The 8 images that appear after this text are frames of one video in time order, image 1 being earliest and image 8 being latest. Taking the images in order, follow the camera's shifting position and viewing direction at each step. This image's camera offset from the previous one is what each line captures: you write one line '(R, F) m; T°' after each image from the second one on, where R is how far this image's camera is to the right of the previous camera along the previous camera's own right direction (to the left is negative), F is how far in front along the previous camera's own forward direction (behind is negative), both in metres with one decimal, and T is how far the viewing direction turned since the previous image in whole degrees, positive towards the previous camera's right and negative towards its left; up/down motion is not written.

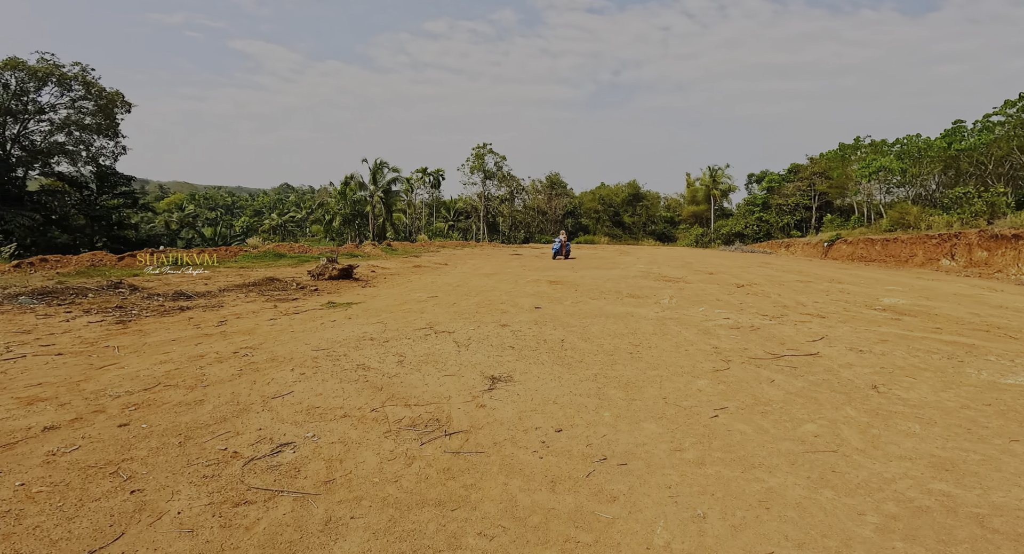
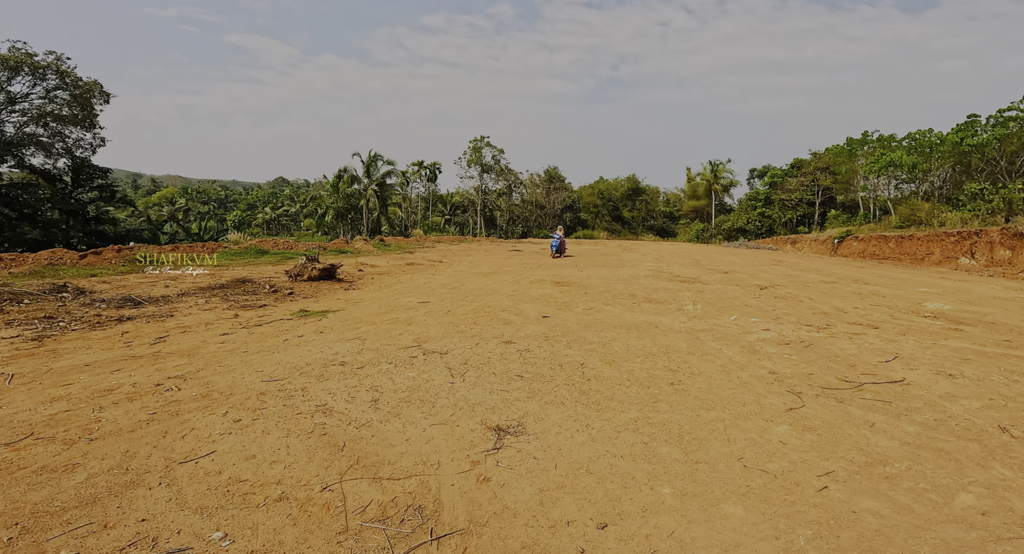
(-0.1, +1.7) m; 0°
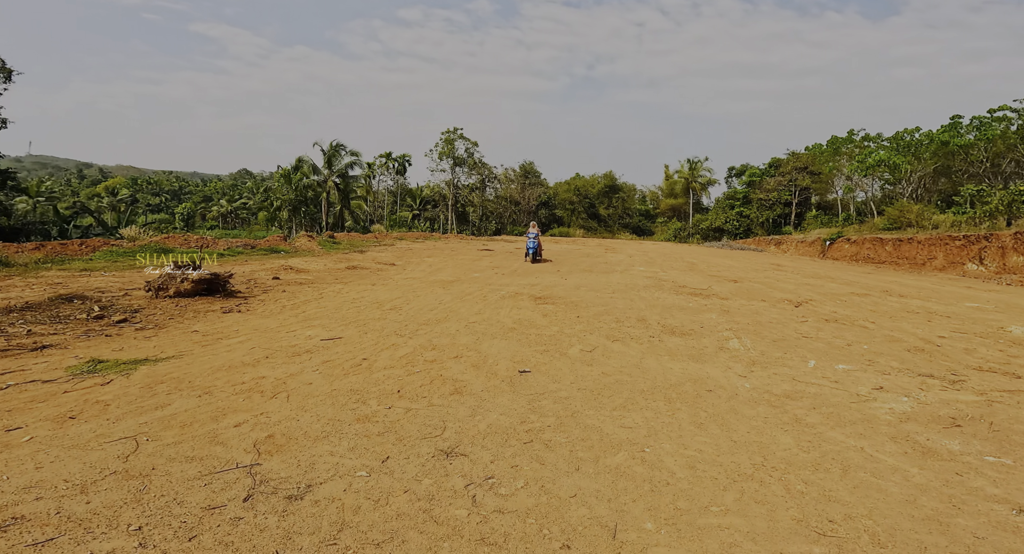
(+0.1, +3.9) m; +3°
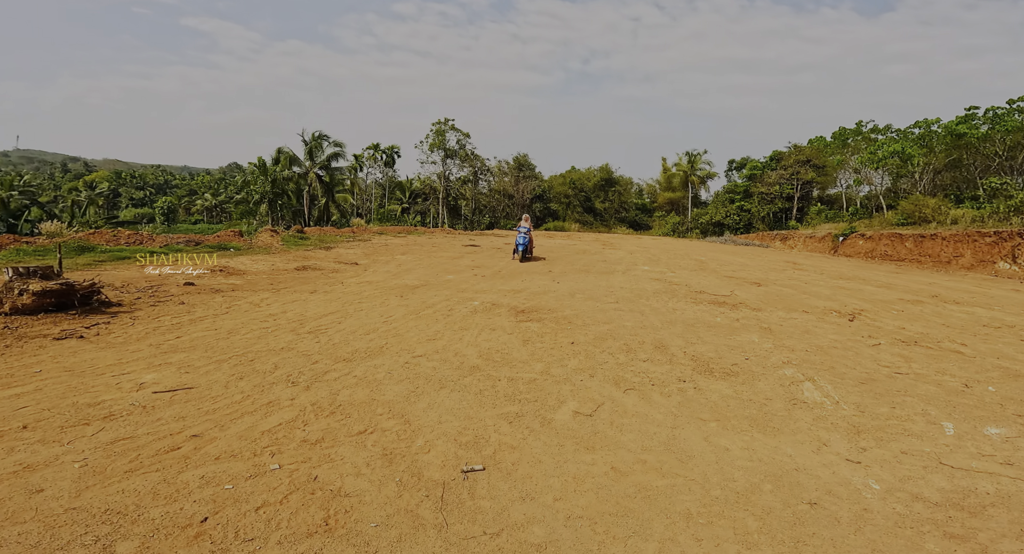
(+0.3, +2.6) m; 0°
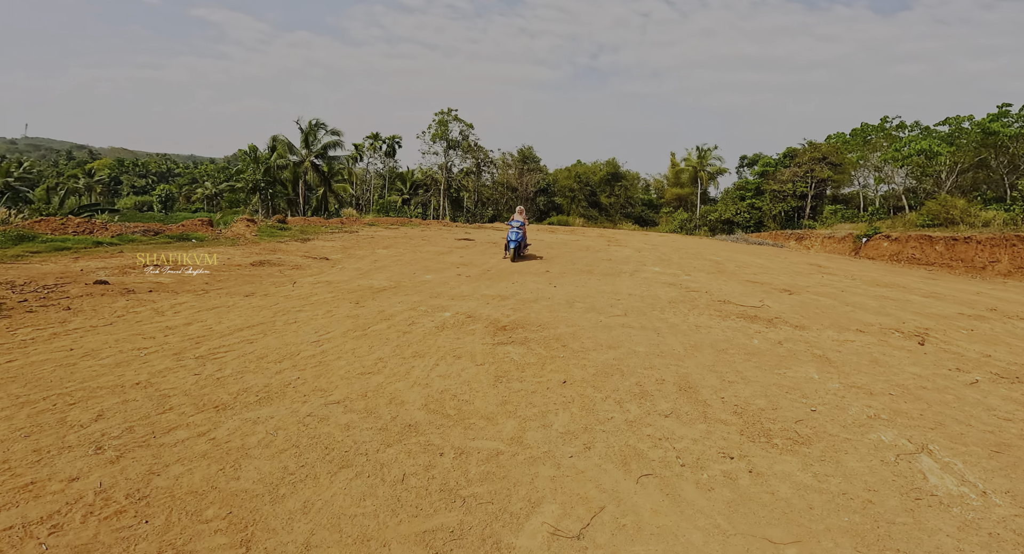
(+0.3, +1.9) m; -1°
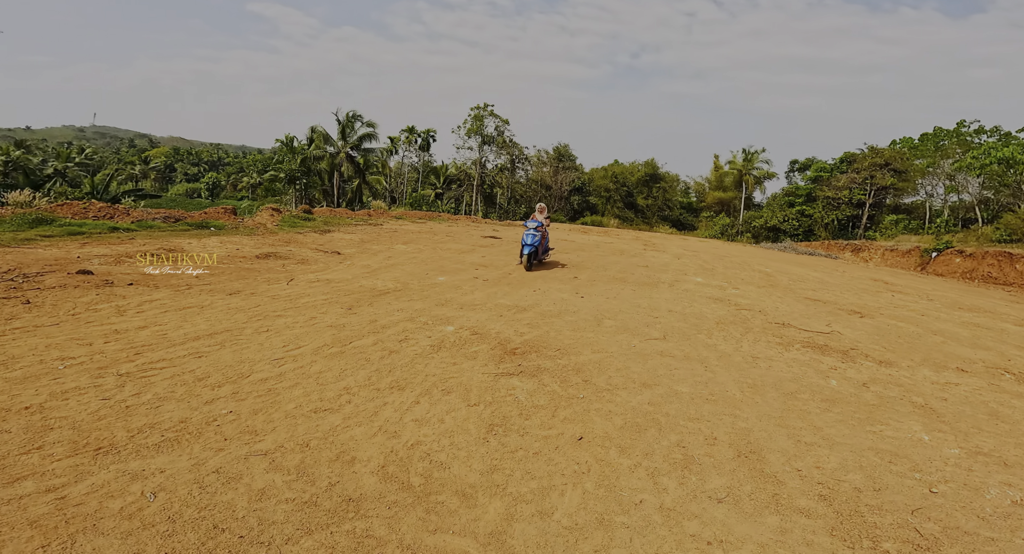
(+0.2, +1.1) m; -4°
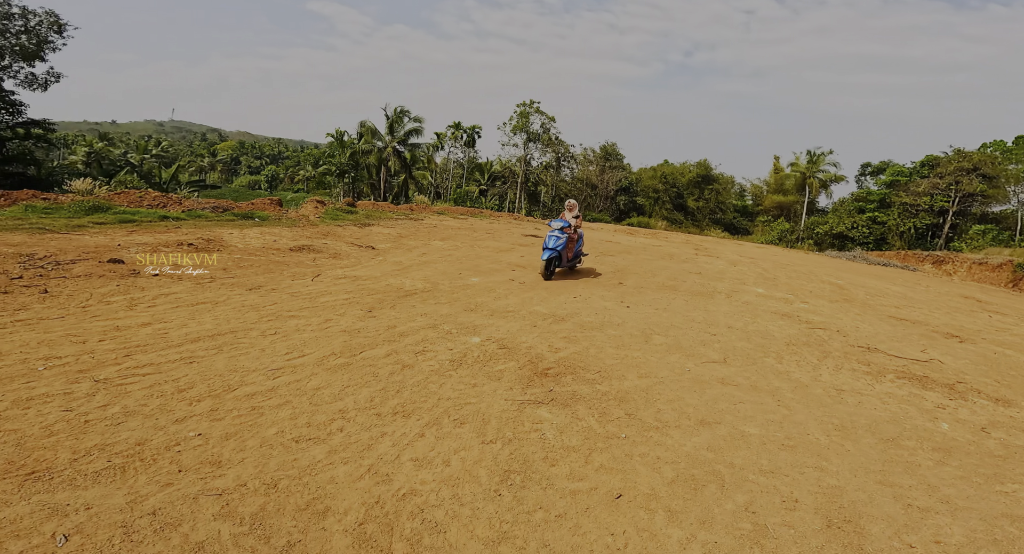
(+0.1, +0.7) m; -5°
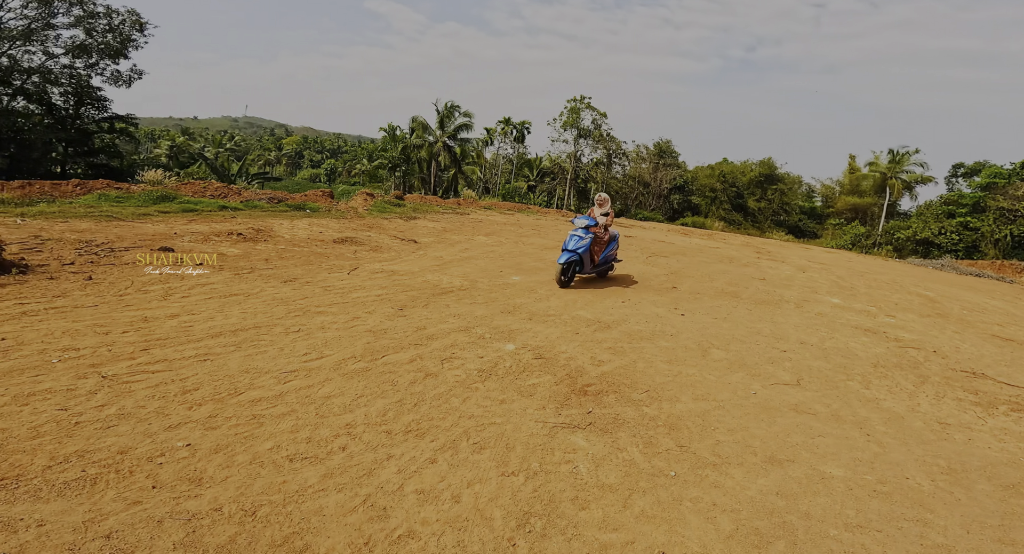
(+0.1, +0.4) m; -6°
